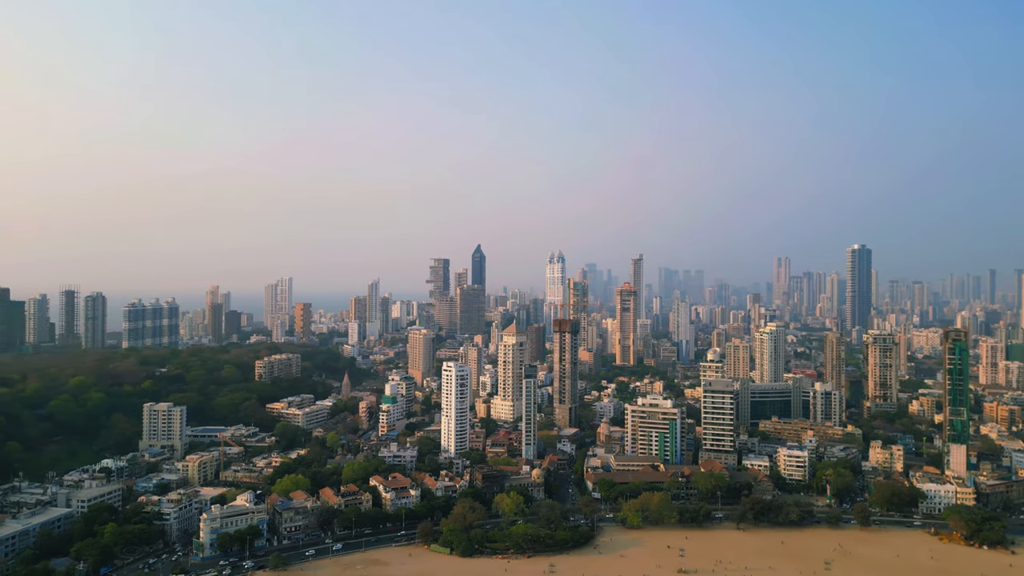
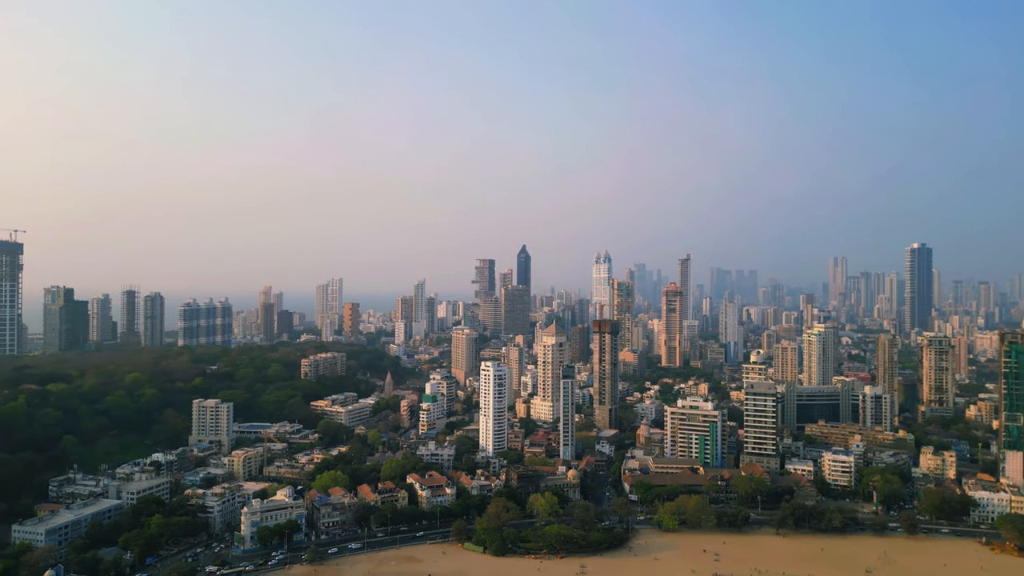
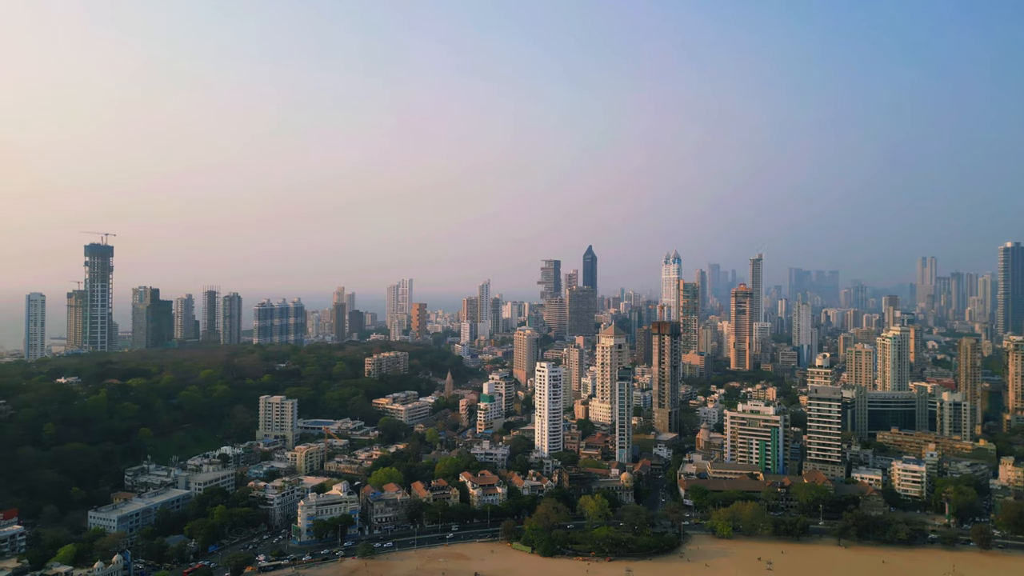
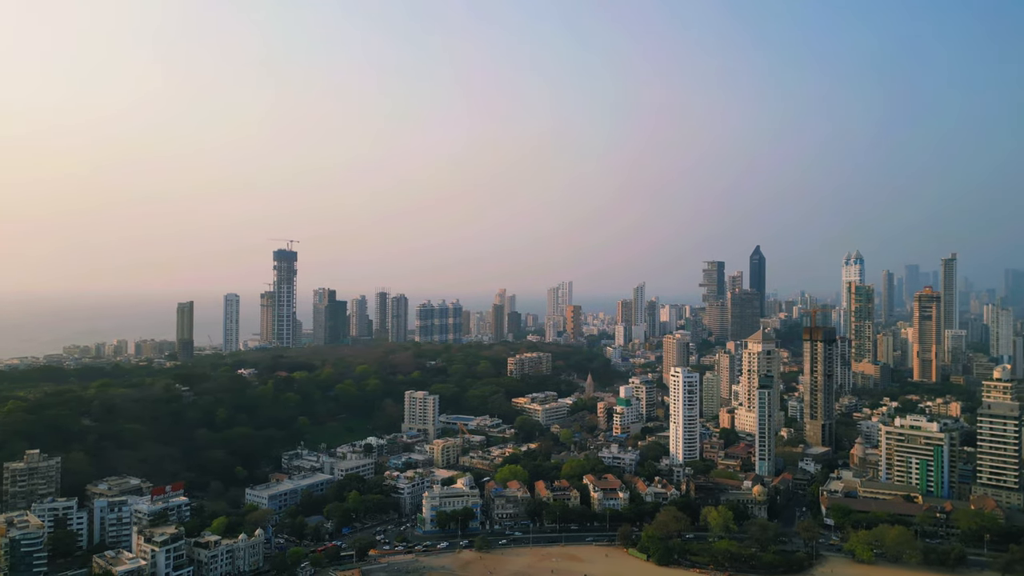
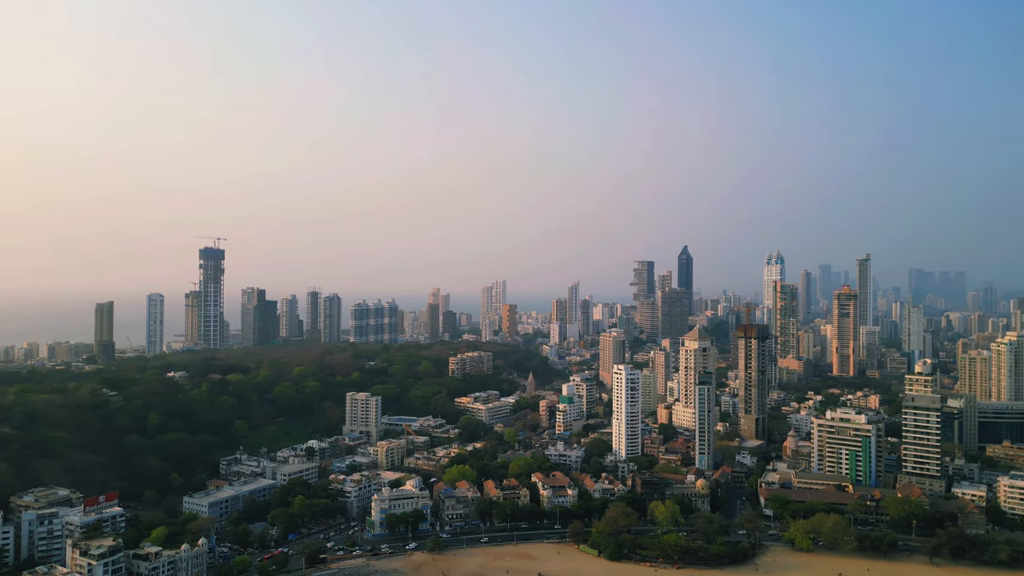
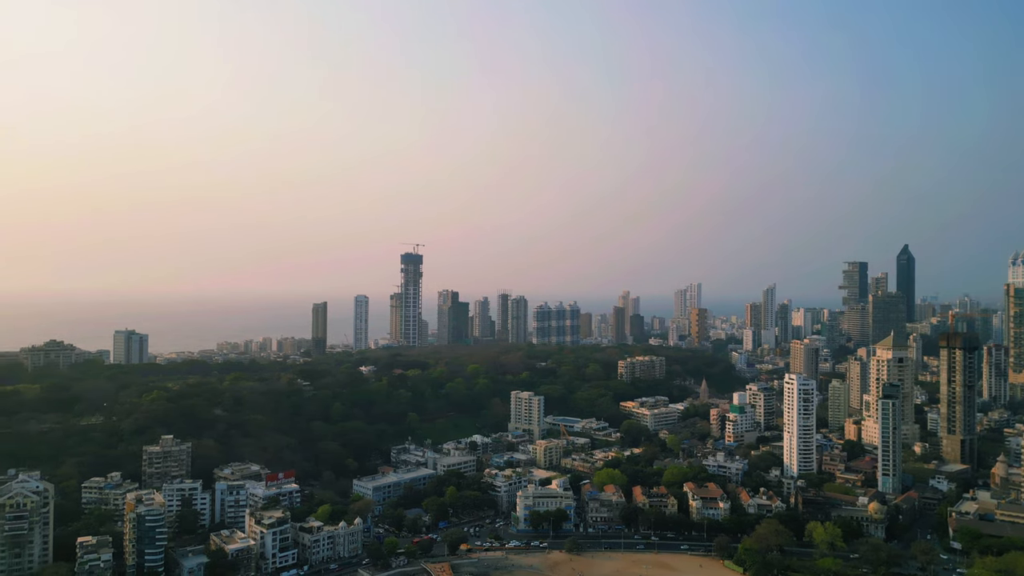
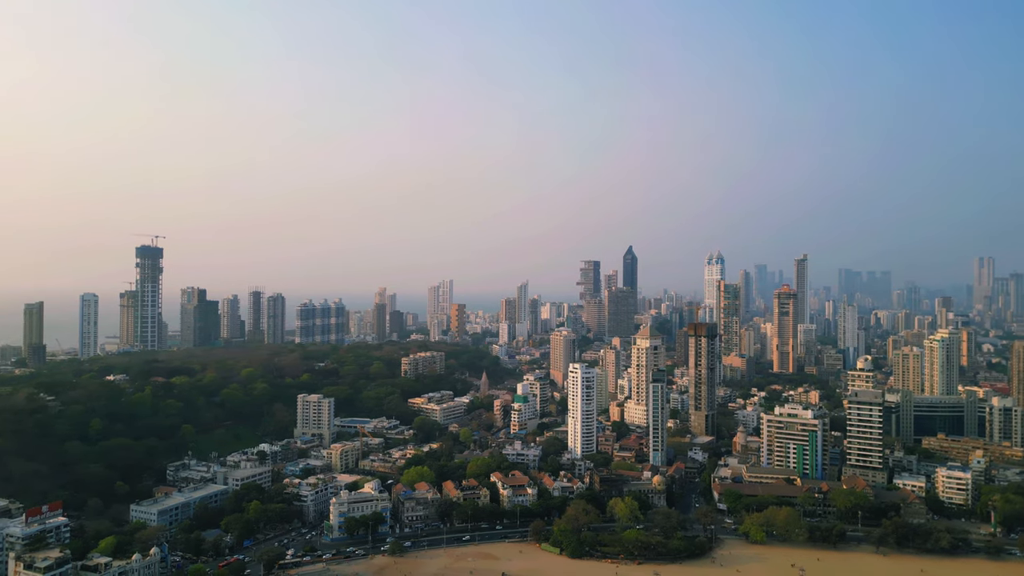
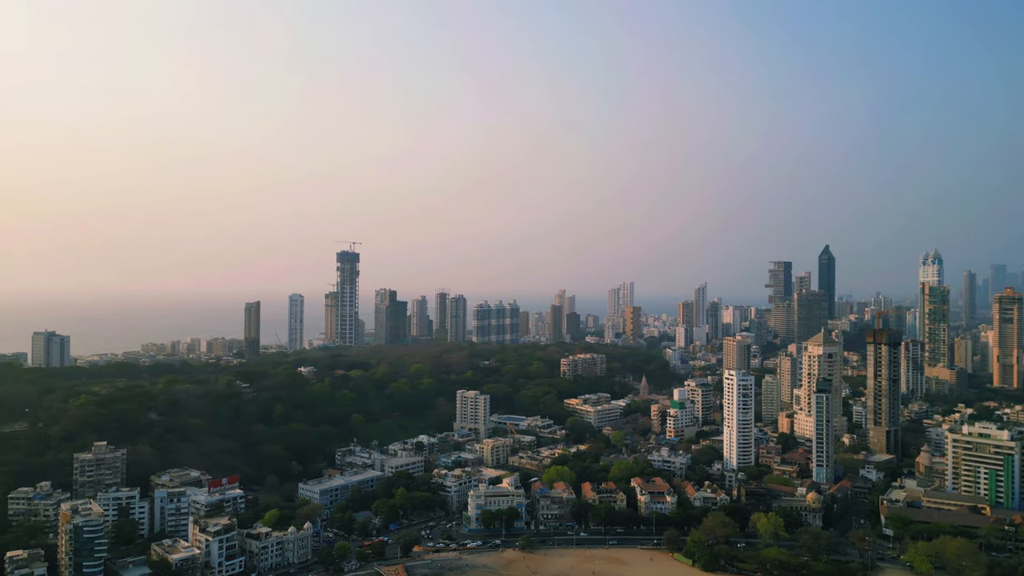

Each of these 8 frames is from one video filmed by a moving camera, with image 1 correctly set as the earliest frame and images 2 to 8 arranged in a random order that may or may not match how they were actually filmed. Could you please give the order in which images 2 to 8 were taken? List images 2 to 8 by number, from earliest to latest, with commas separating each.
2, 3, 7, 5, 4, 8, 6
